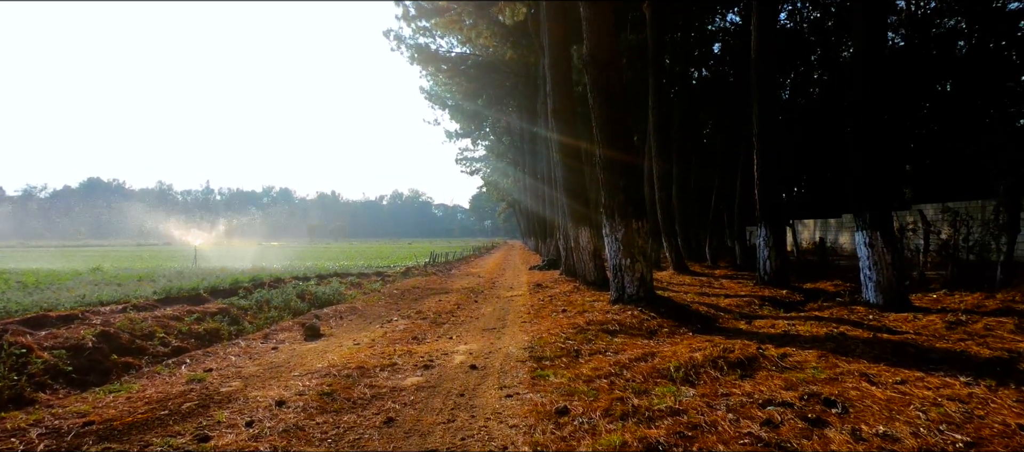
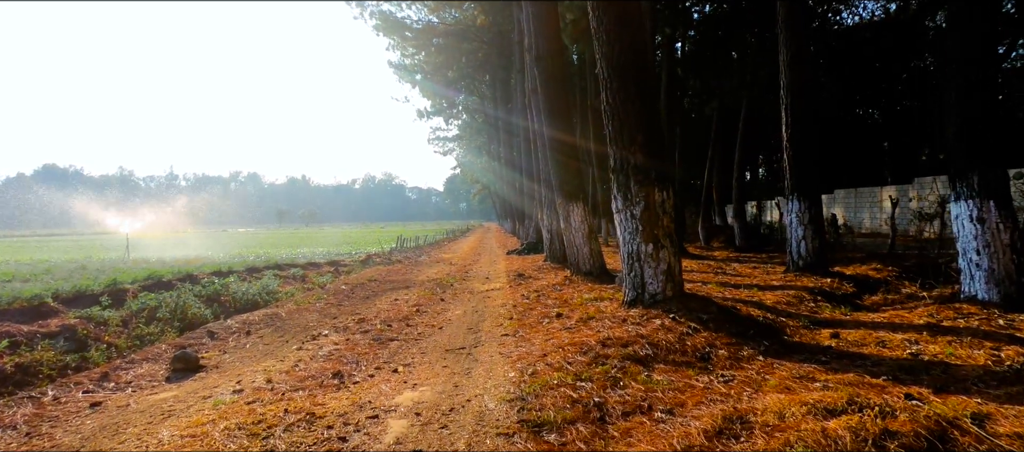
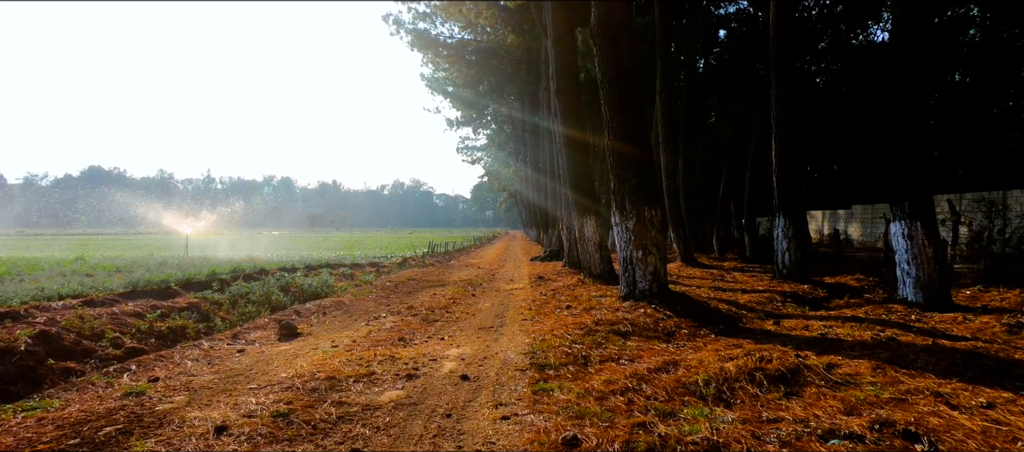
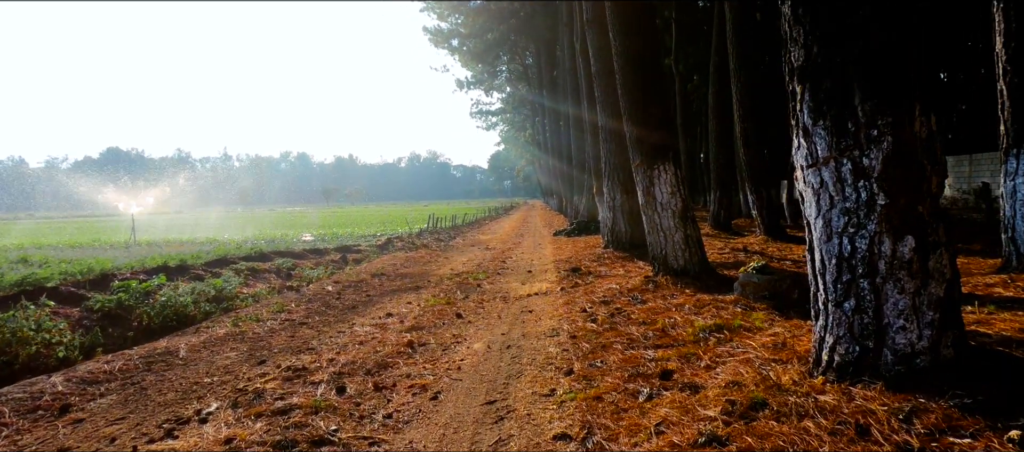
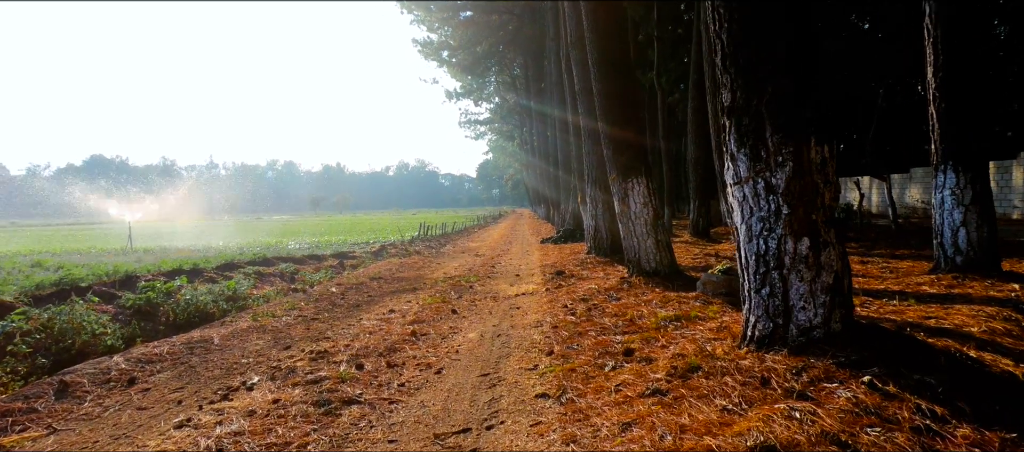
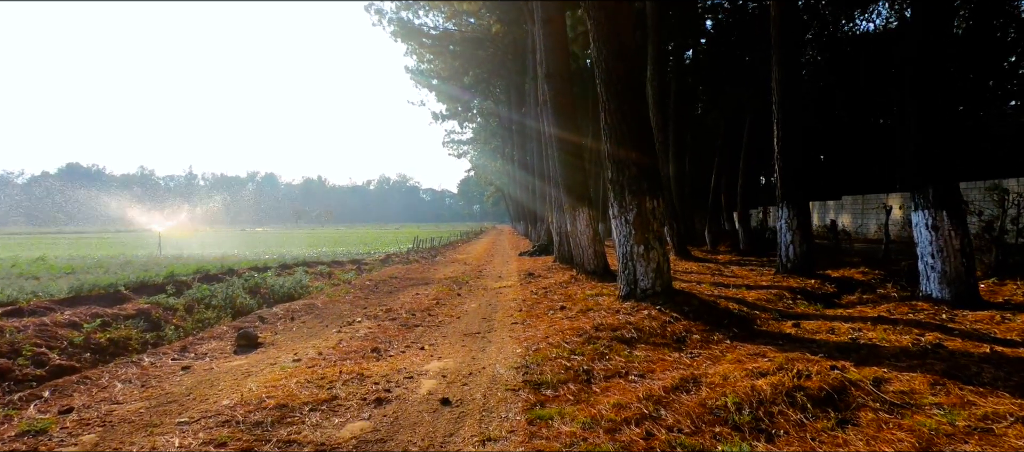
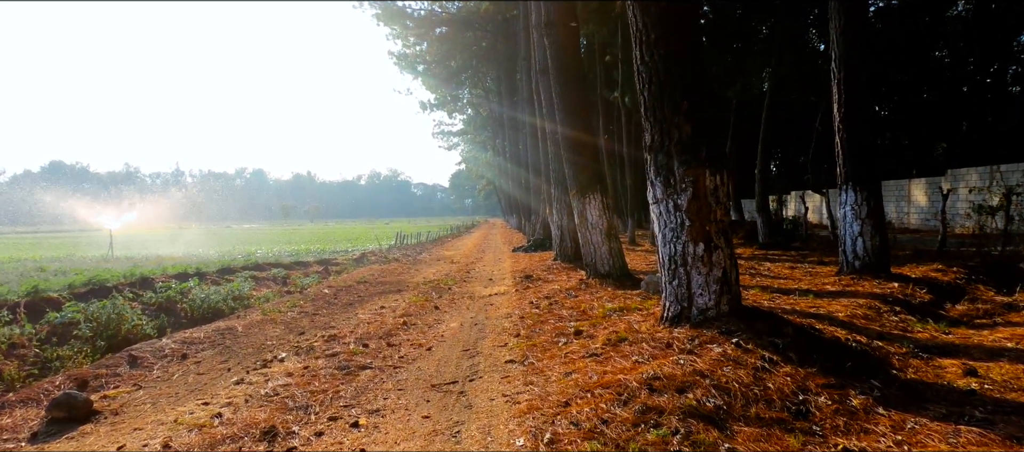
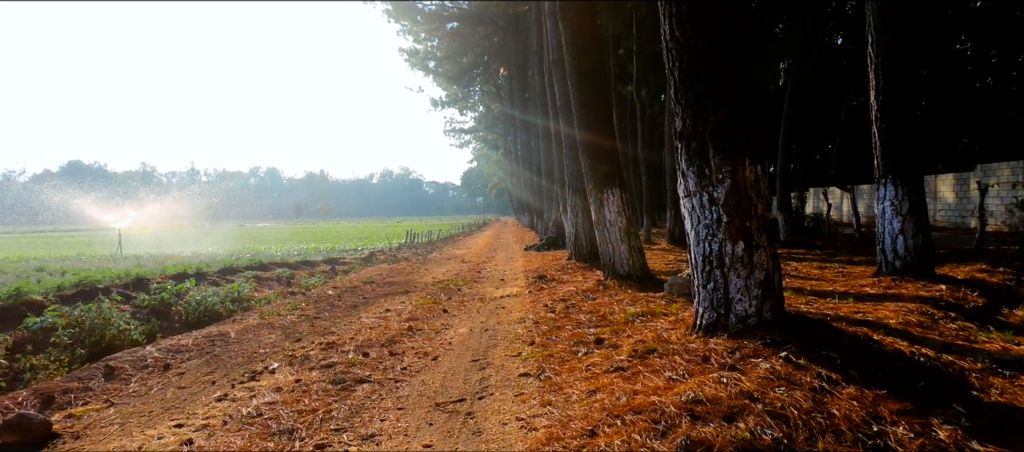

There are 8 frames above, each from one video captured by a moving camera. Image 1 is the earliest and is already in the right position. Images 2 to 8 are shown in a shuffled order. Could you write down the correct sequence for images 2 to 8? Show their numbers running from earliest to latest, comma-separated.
3, 6, 2, 7, 8, 5, 4
